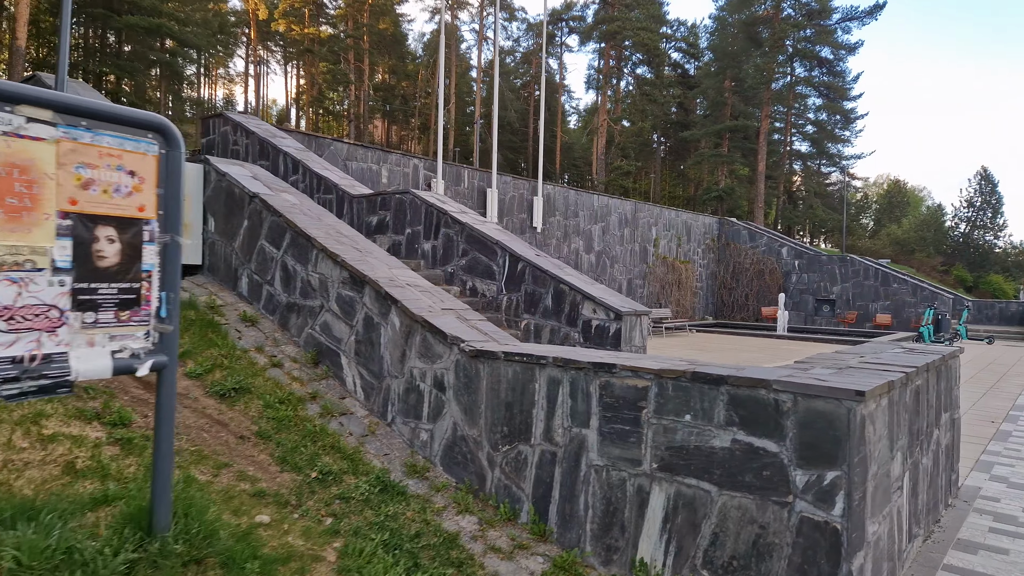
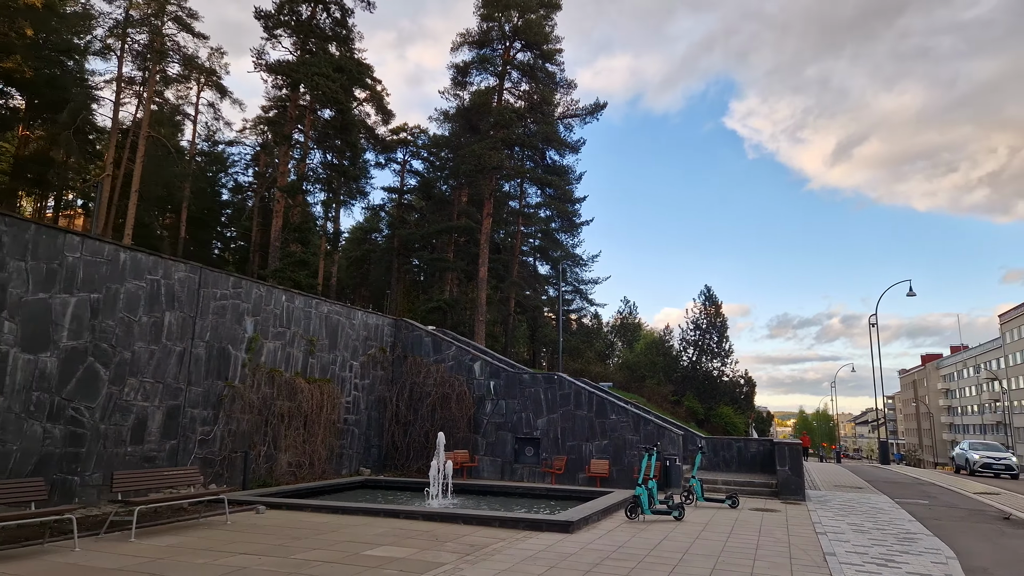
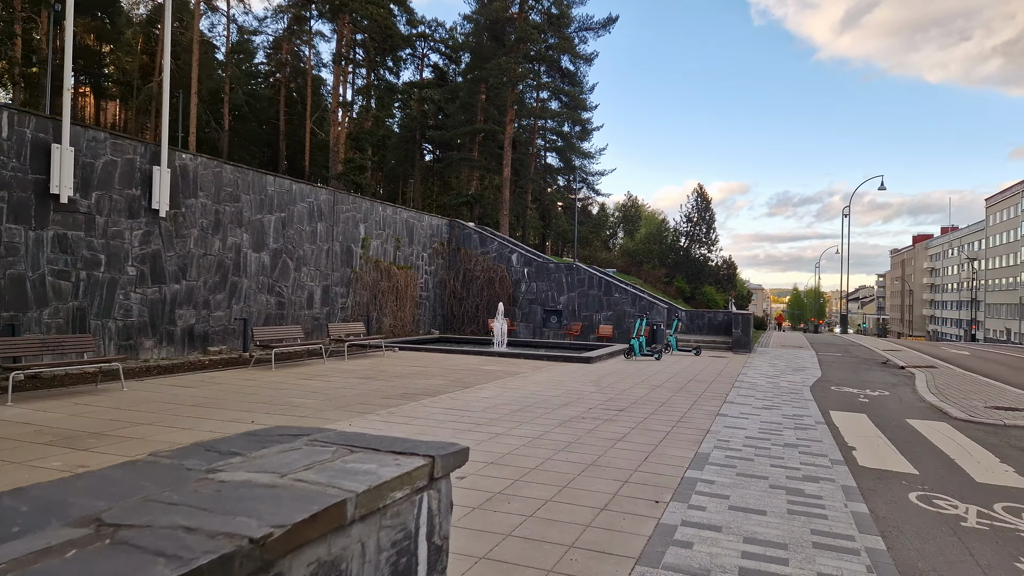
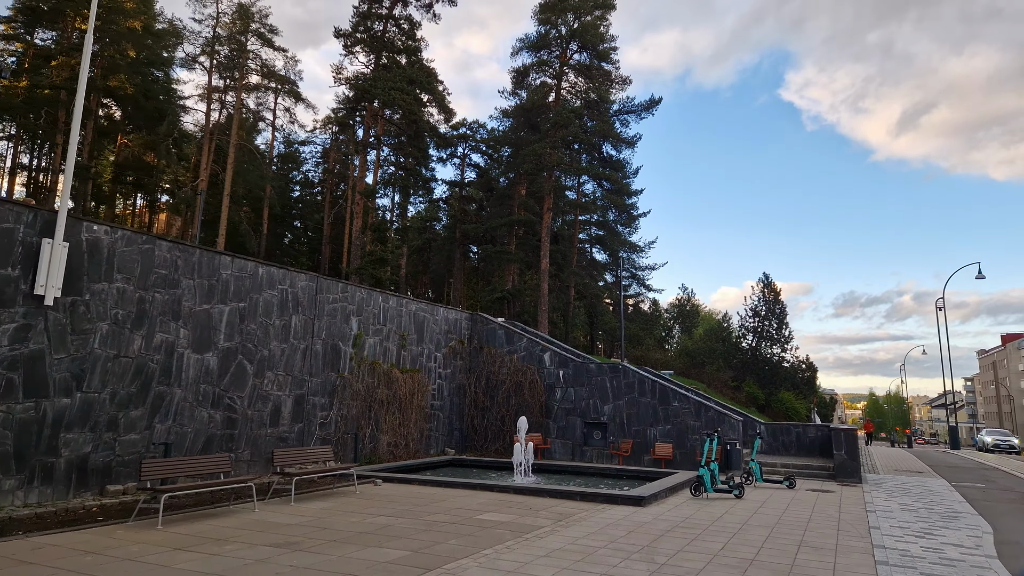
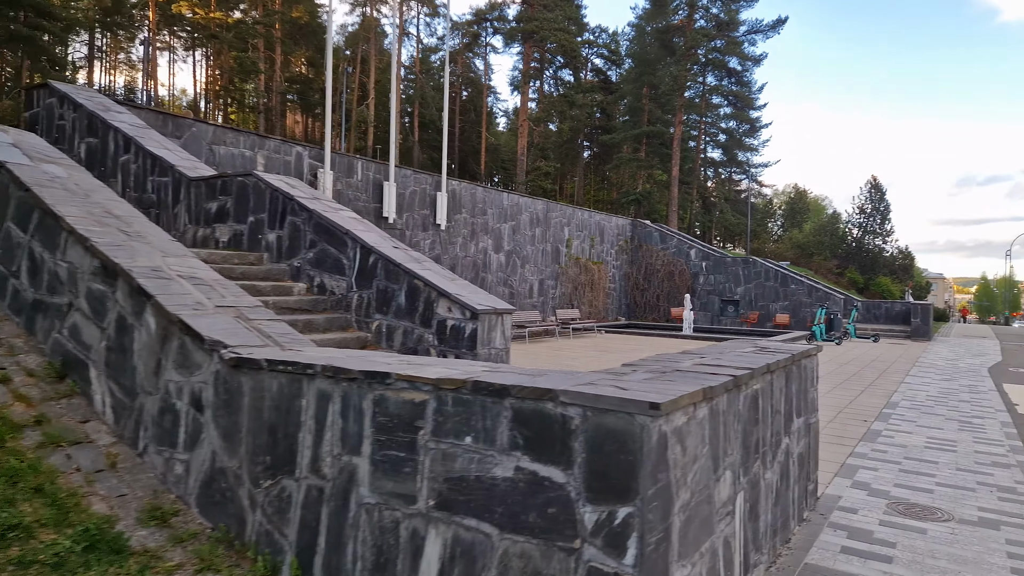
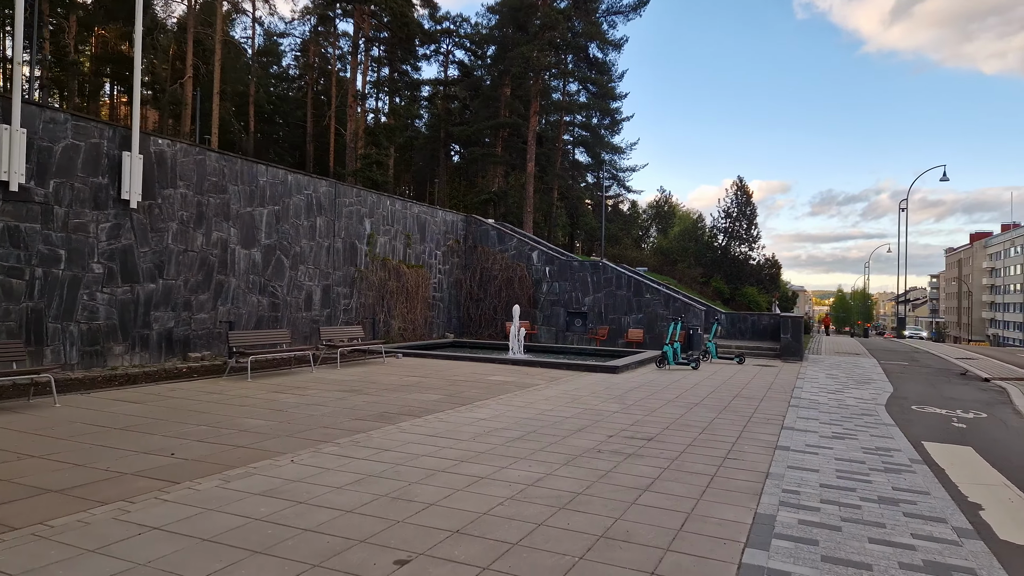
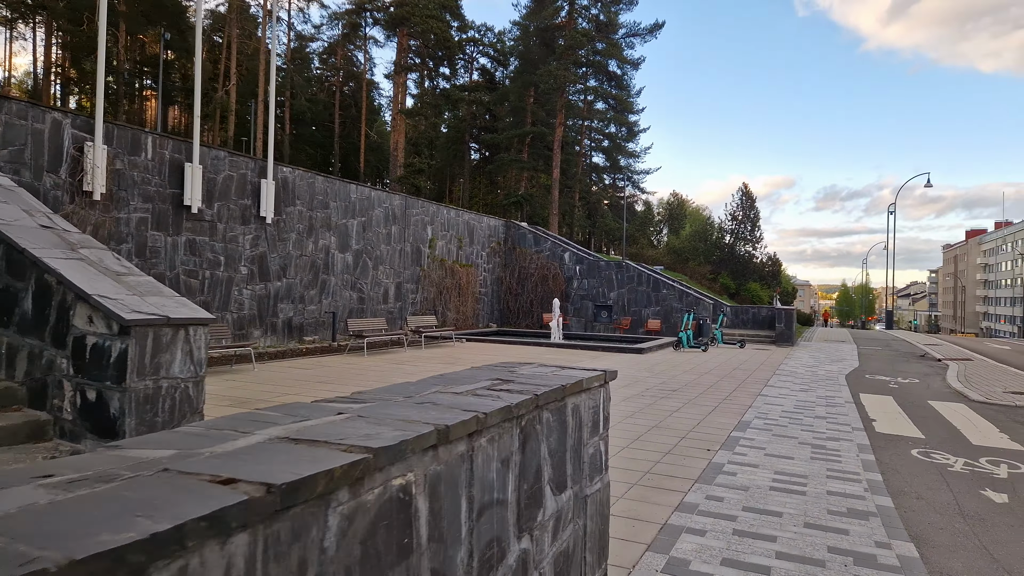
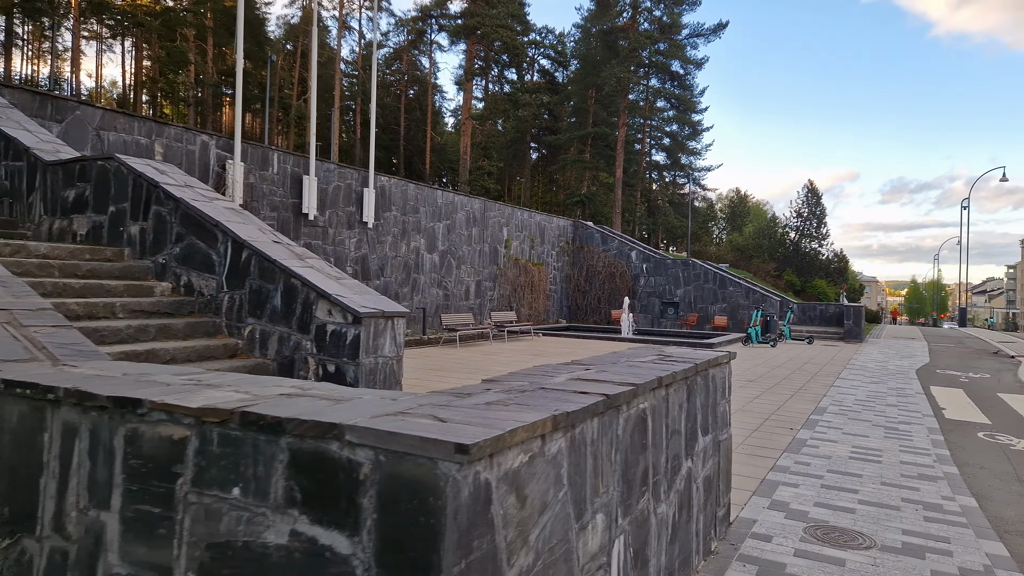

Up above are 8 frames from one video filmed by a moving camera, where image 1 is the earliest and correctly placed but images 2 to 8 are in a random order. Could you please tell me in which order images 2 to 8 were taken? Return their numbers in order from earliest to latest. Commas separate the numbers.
5, 8, 7, 3, 6, 4, 2
